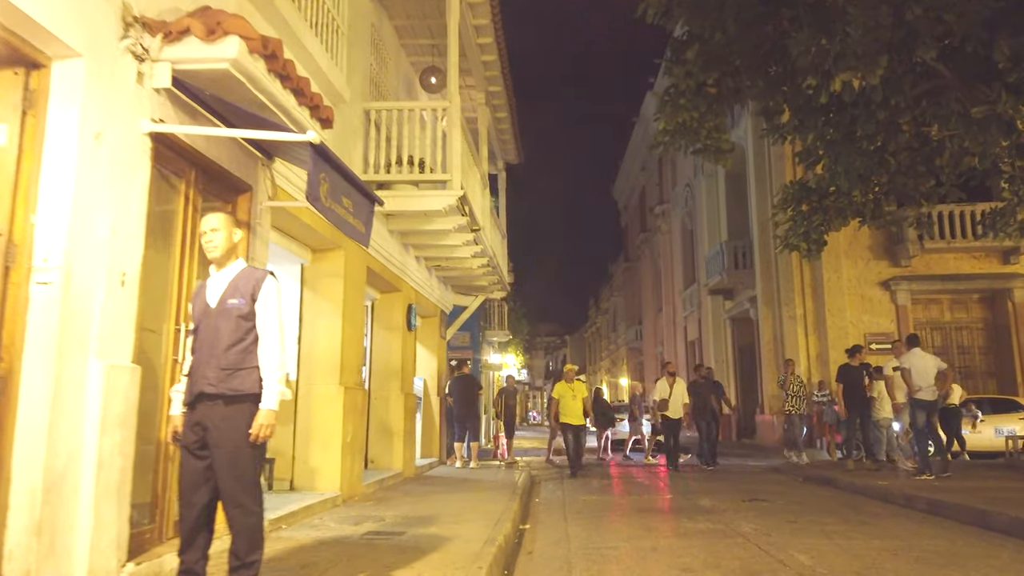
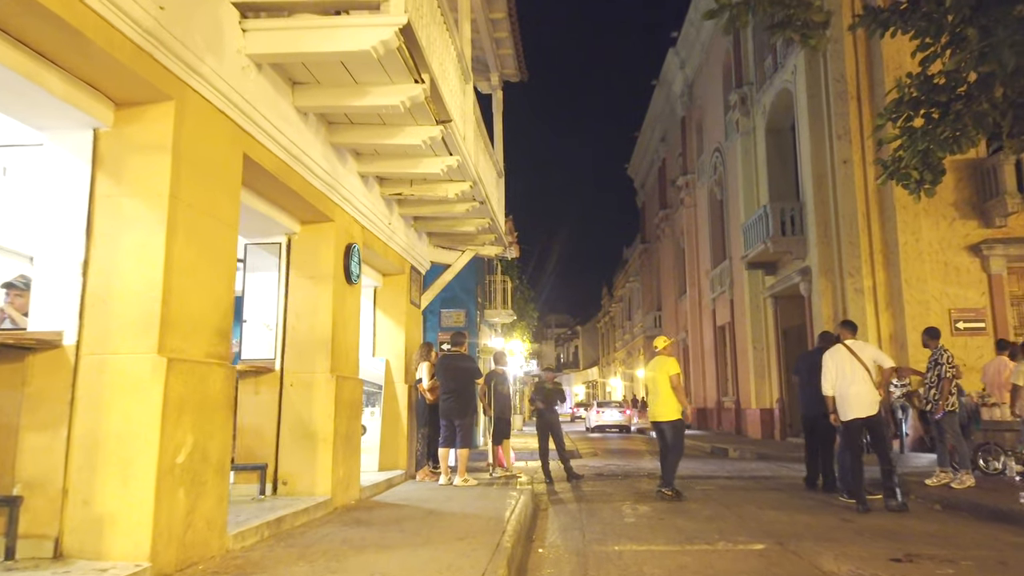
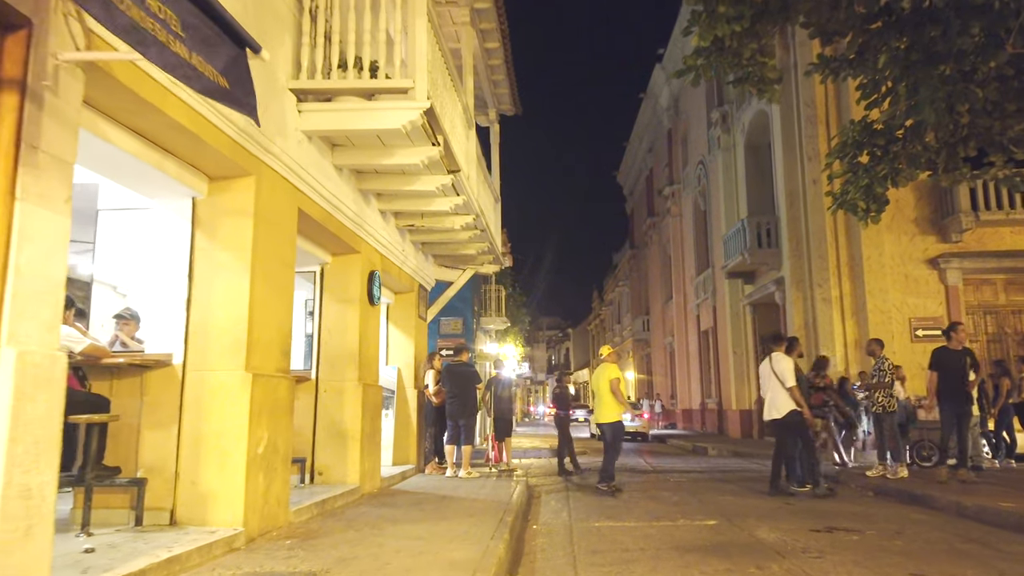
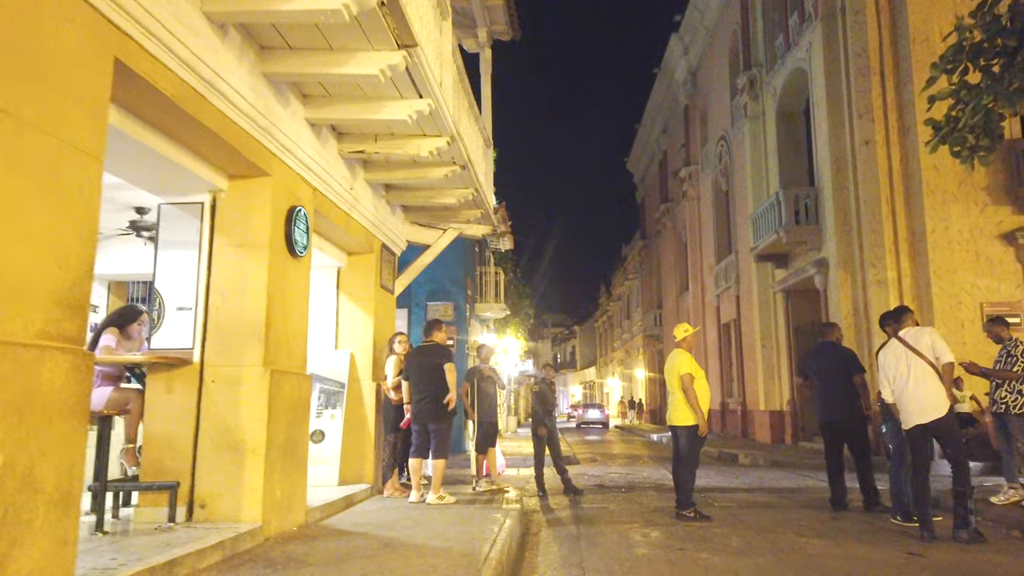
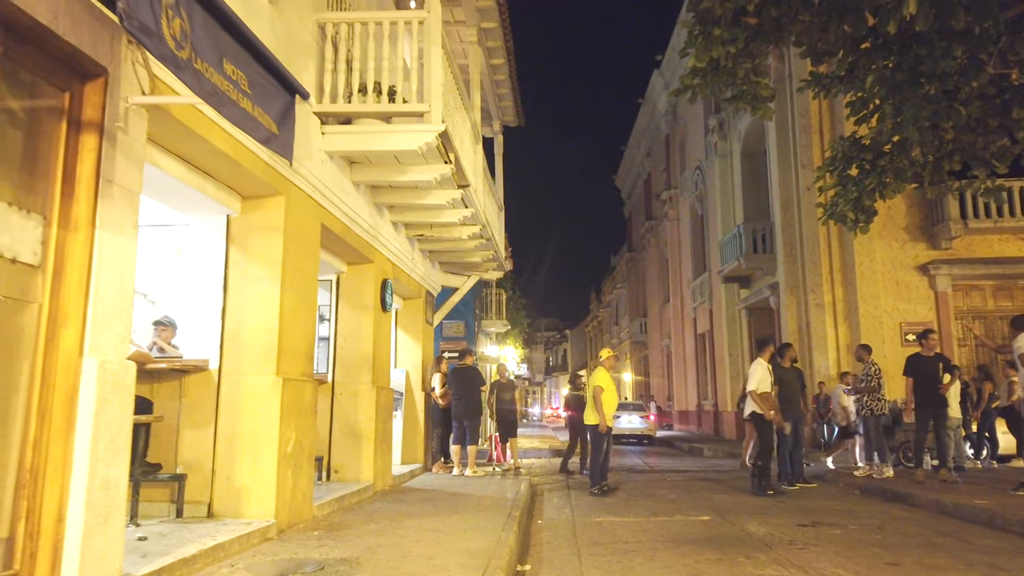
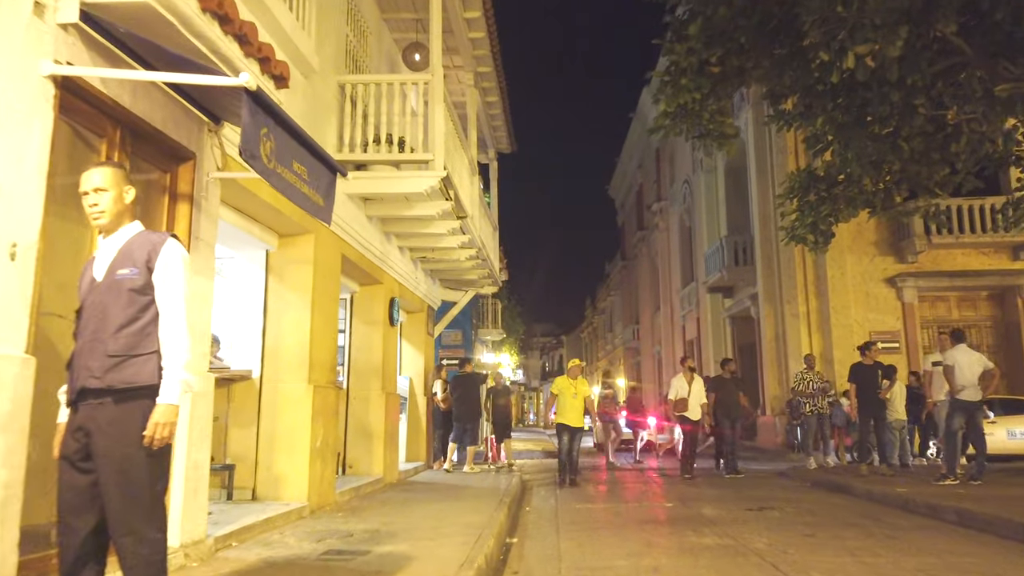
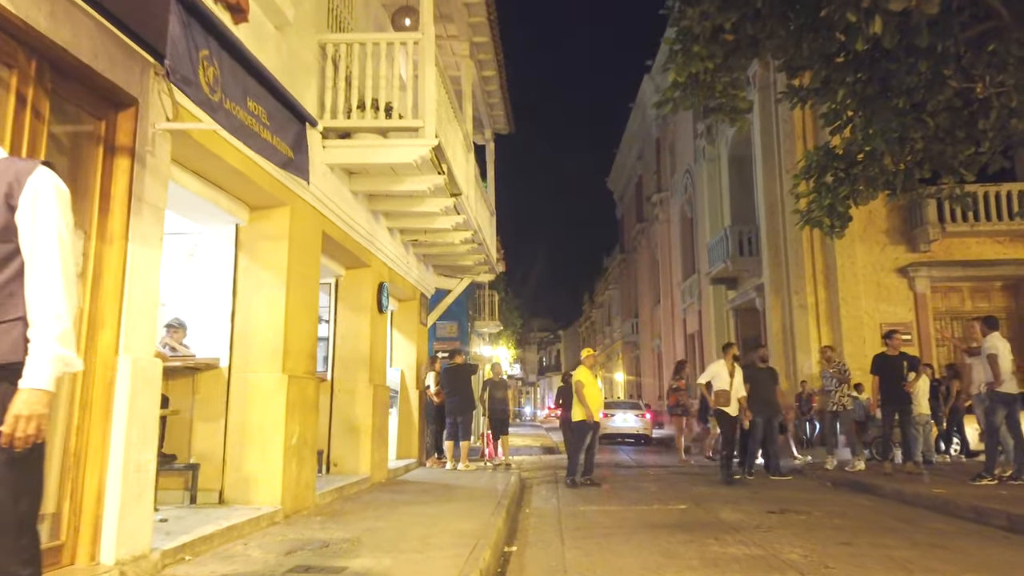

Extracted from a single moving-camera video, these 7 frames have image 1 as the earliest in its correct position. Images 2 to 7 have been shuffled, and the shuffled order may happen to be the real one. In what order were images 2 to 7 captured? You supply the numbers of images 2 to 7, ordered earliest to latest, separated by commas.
6, 7, 5, 3, 2, 4
